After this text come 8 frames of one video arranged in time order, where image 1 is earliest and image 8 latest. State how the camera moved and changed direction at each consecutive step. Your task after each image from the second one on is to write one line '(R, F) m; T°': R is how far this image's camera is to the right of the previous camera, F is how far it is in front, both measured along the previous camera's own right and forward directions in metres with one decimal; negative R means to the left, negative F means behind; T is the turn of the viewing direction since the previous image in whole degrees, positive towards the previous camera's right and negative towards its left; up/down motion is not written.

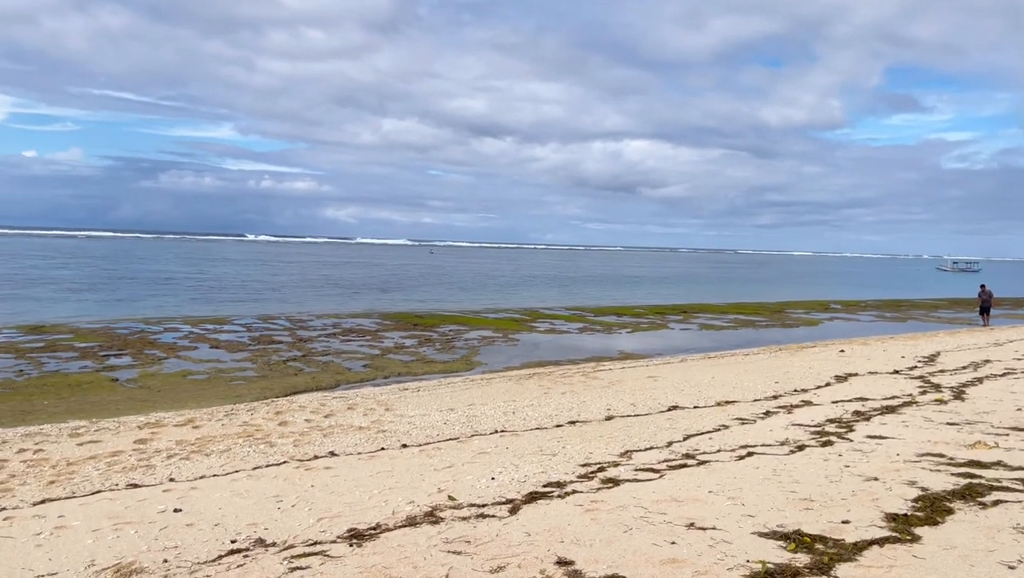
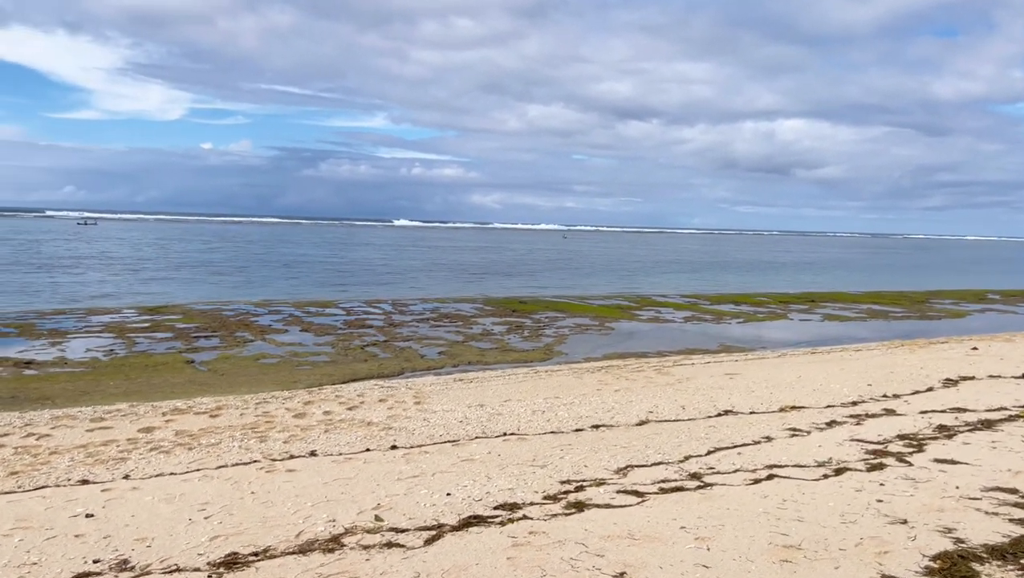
(+1.5, +1.1) m; -10°
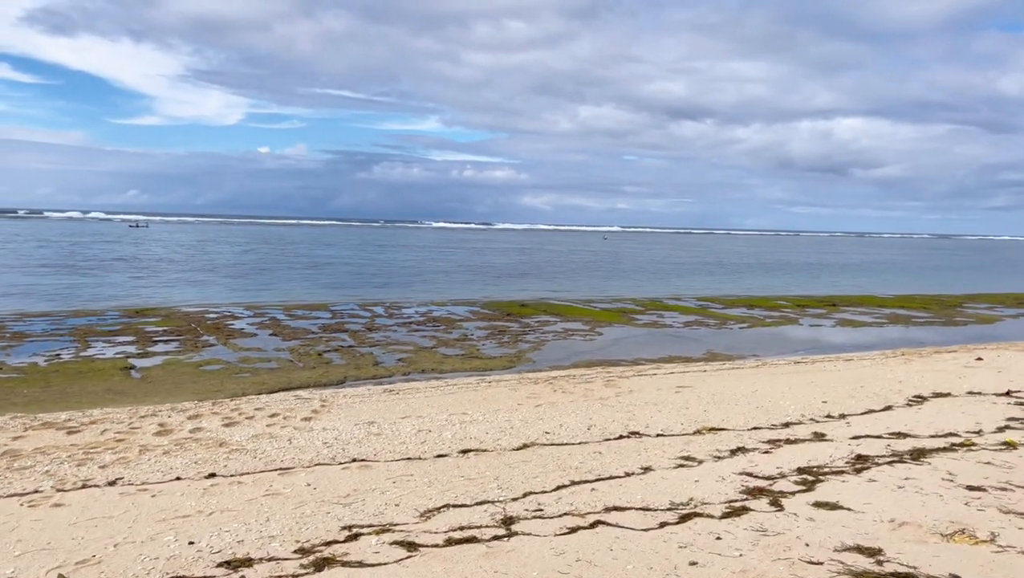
(+2.0, +1.2) m; -3°
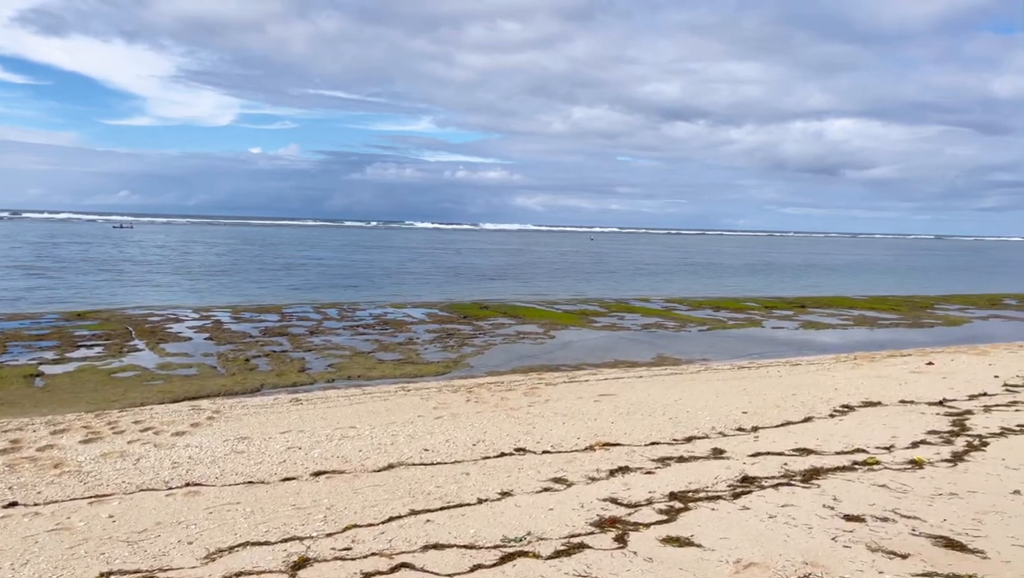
(+1.3, +0.8) m; +1°
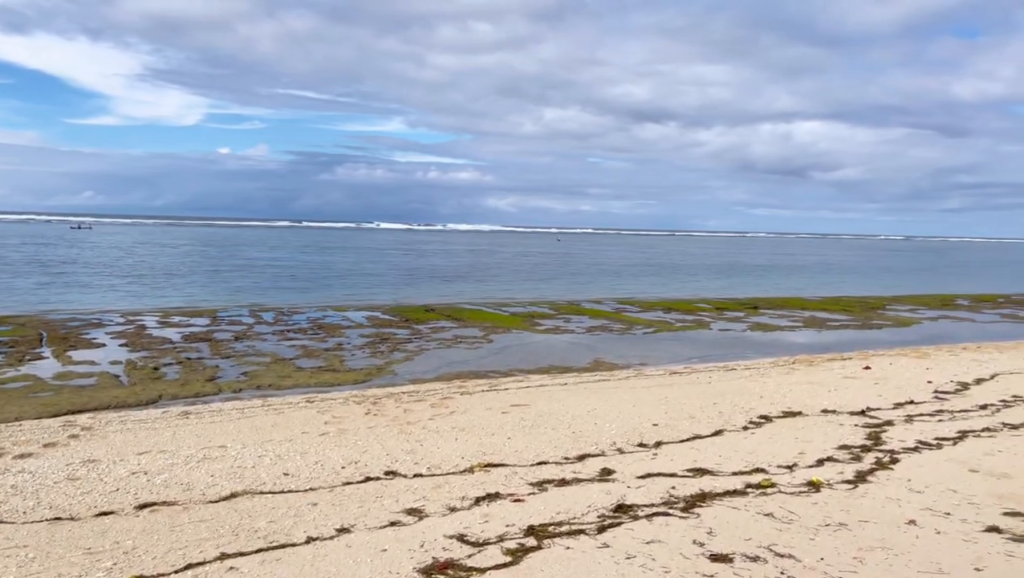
(+1.0, +0.8) m; +2°
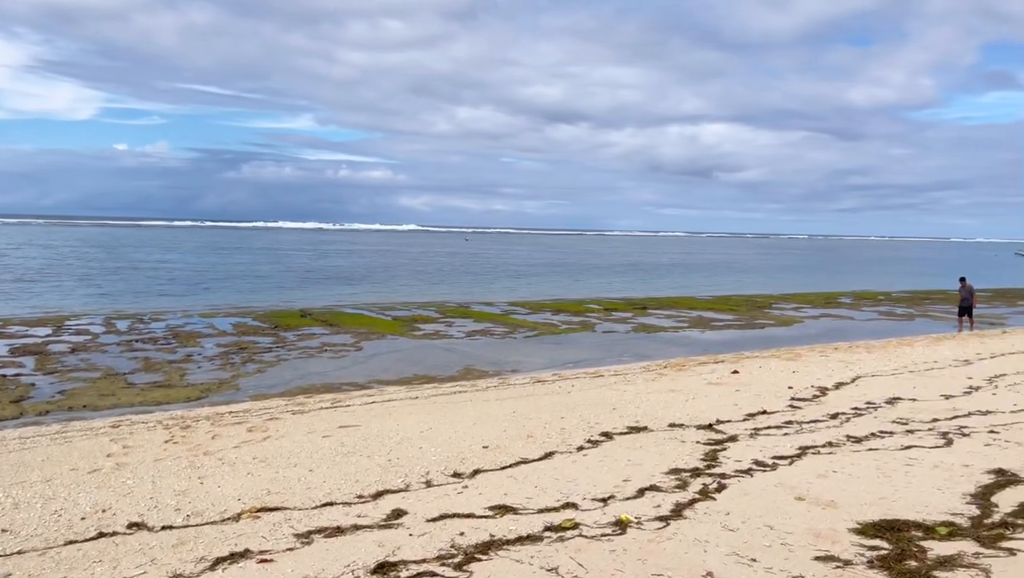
(+1.2, +1.1) m; +6°
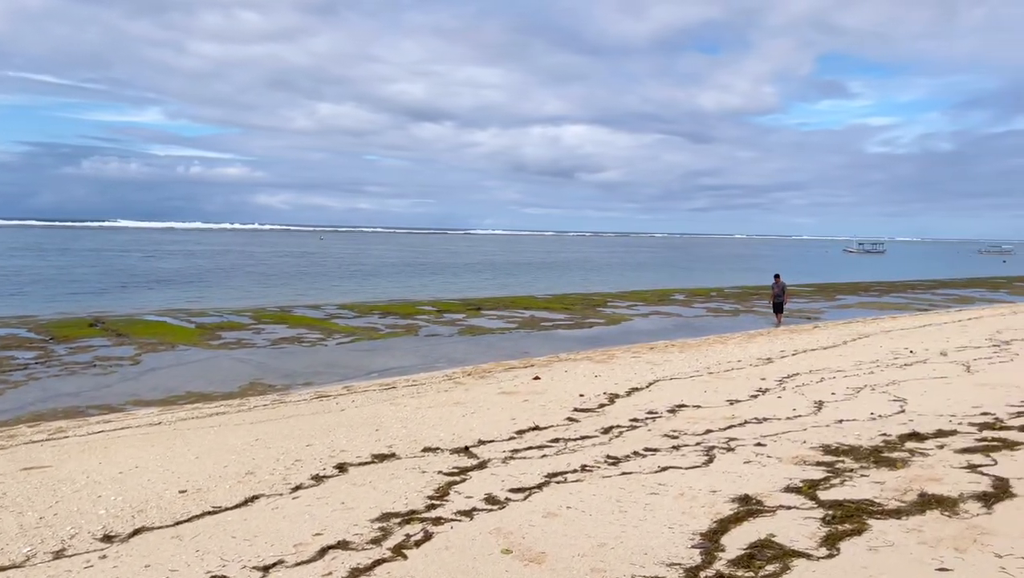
(+1.7, +1.3) m; +9°
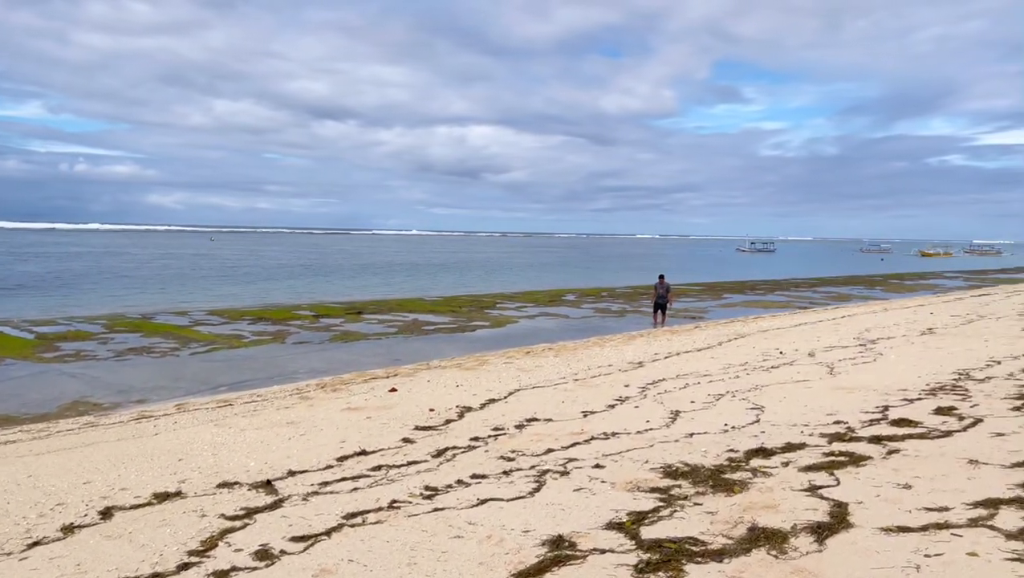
(+1.0, +1.1) m; +7°
